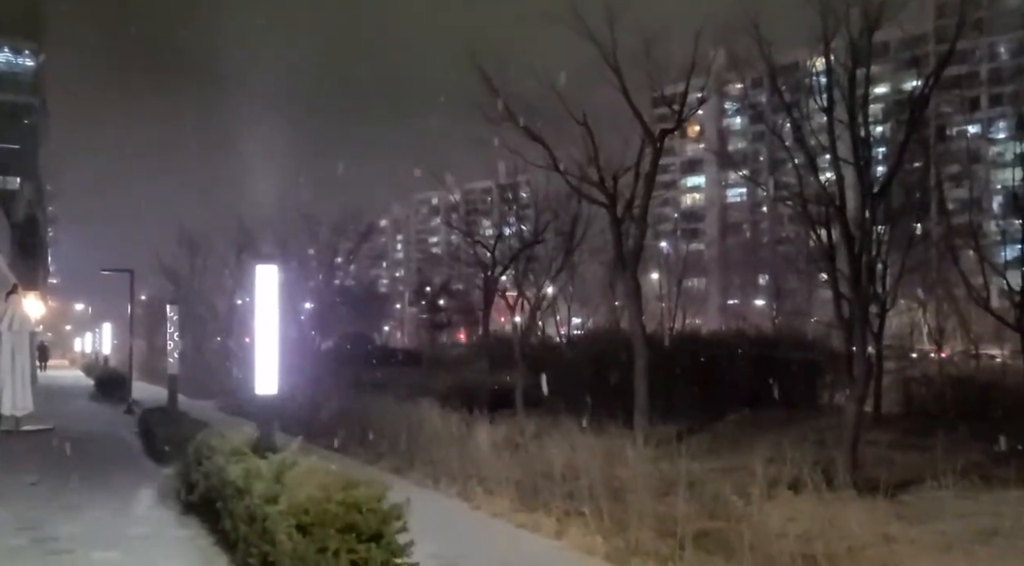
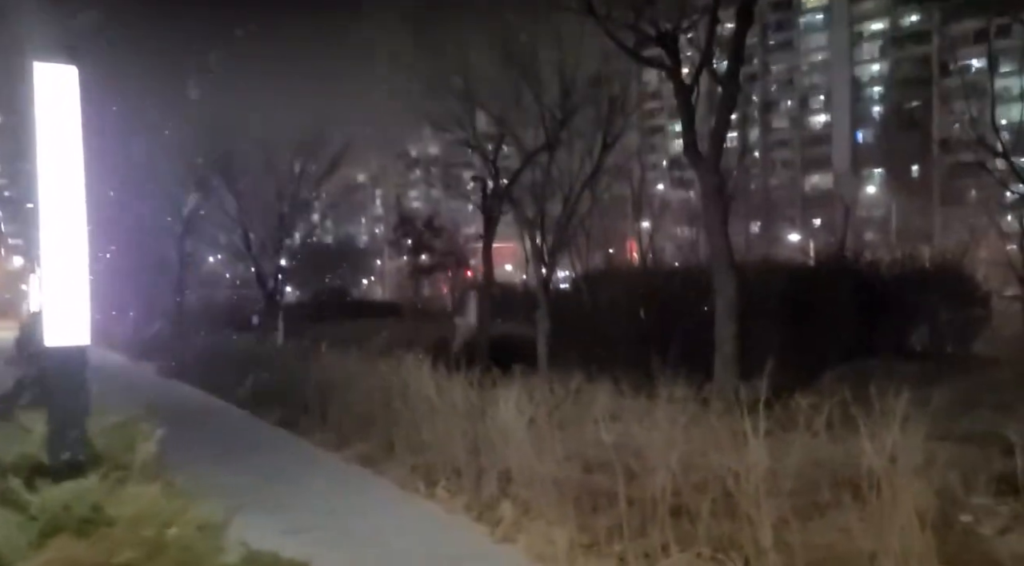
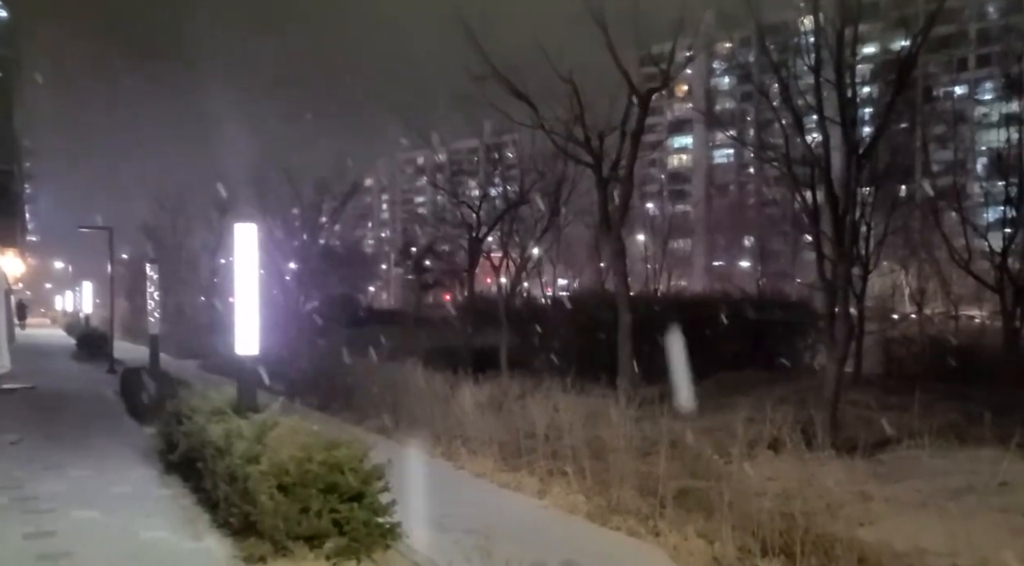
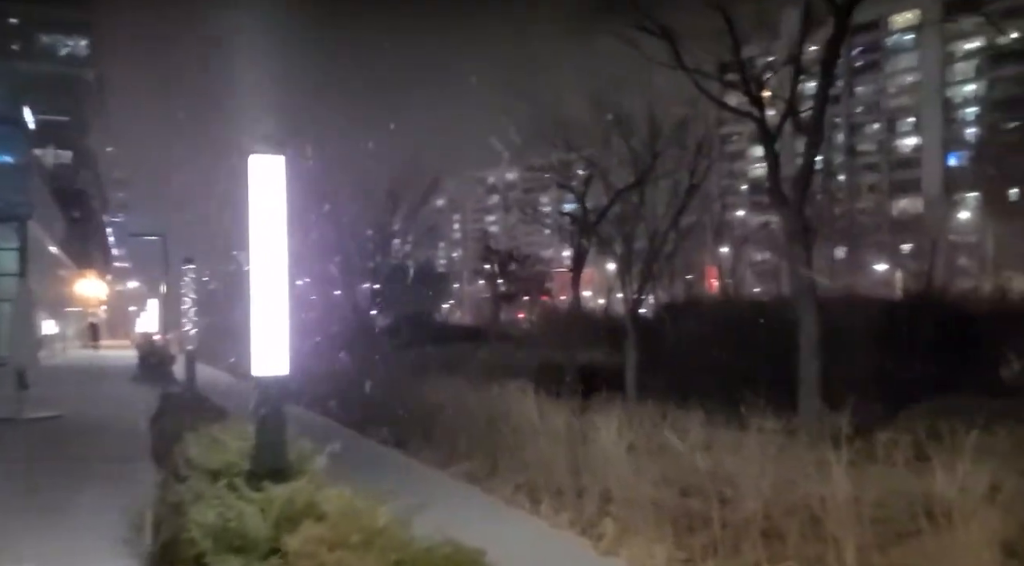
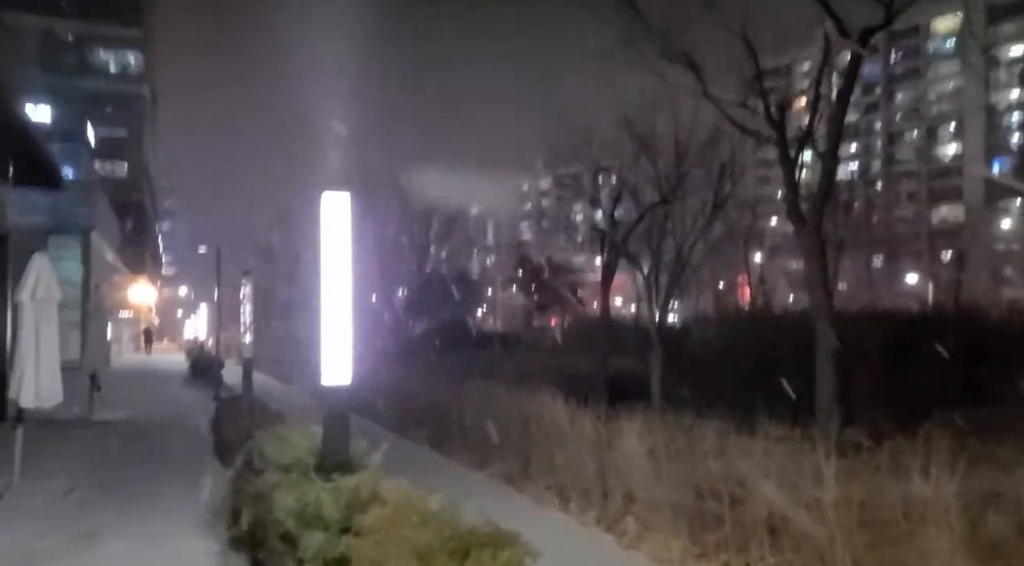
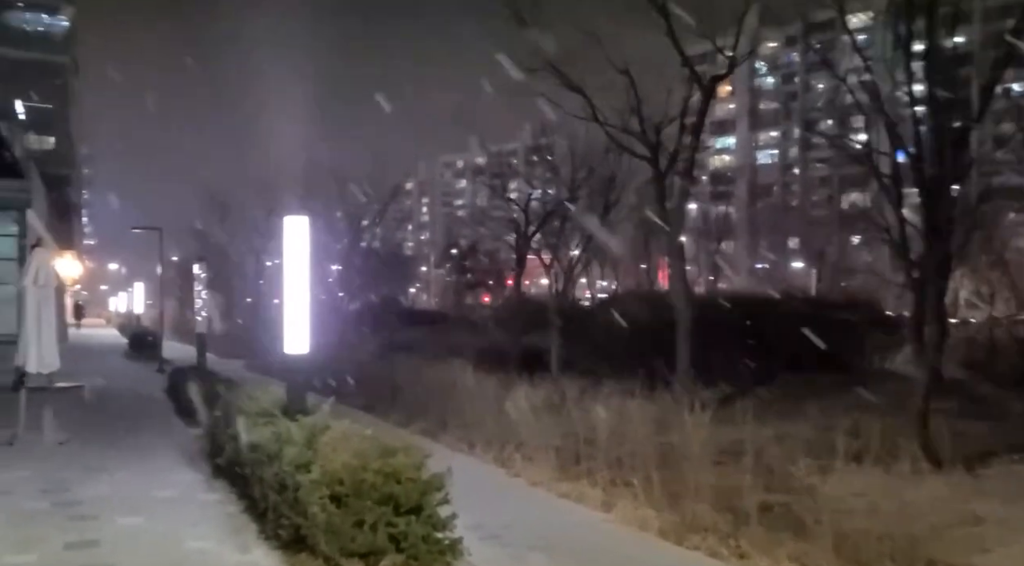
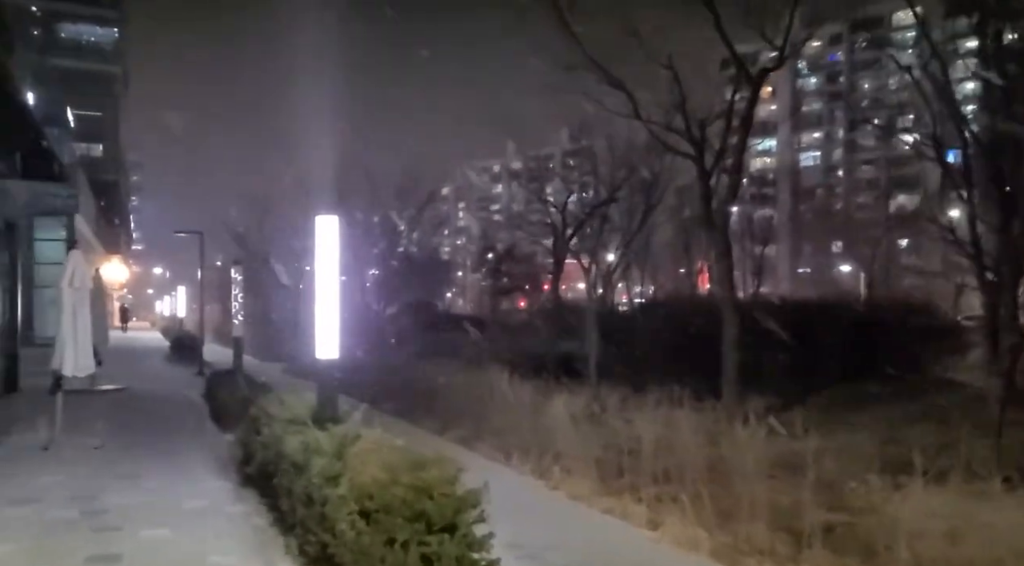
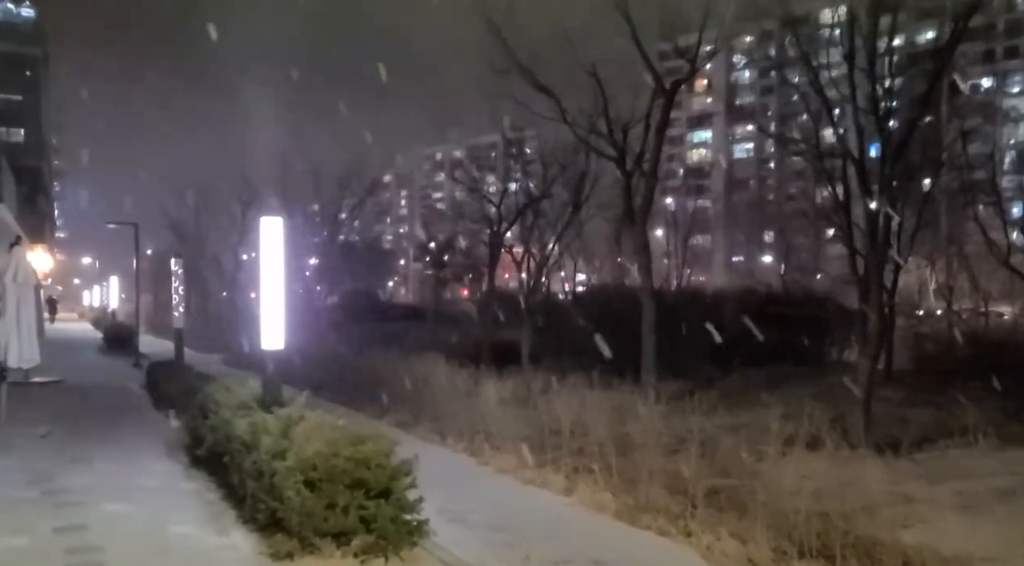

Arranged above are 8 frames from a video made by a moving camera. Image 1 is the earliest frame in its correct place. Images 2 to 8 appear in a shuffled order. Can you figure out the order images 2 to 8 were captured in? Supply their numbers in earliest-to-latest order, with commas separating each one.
3, 8, 6, 7, 5, 4, 2
